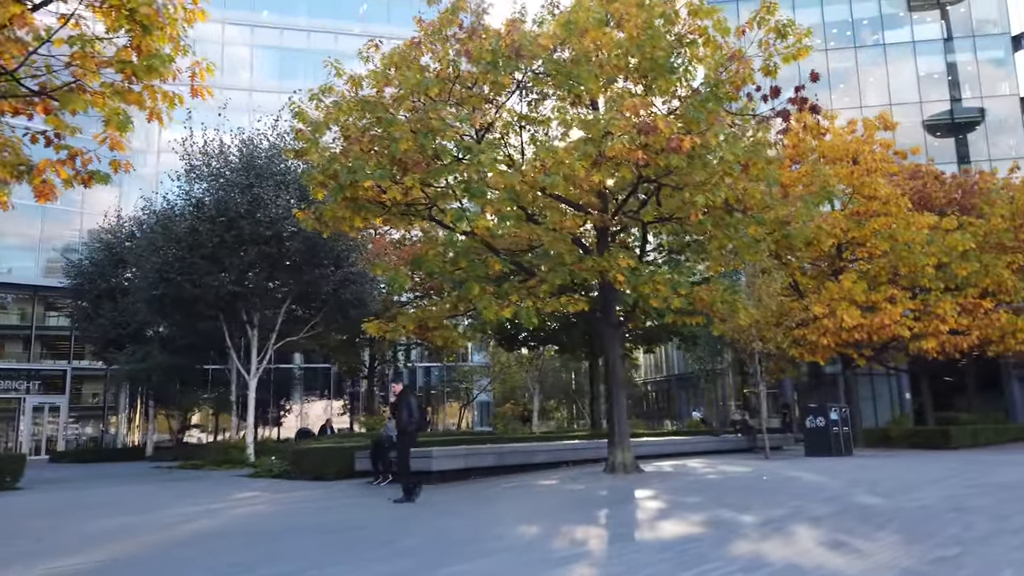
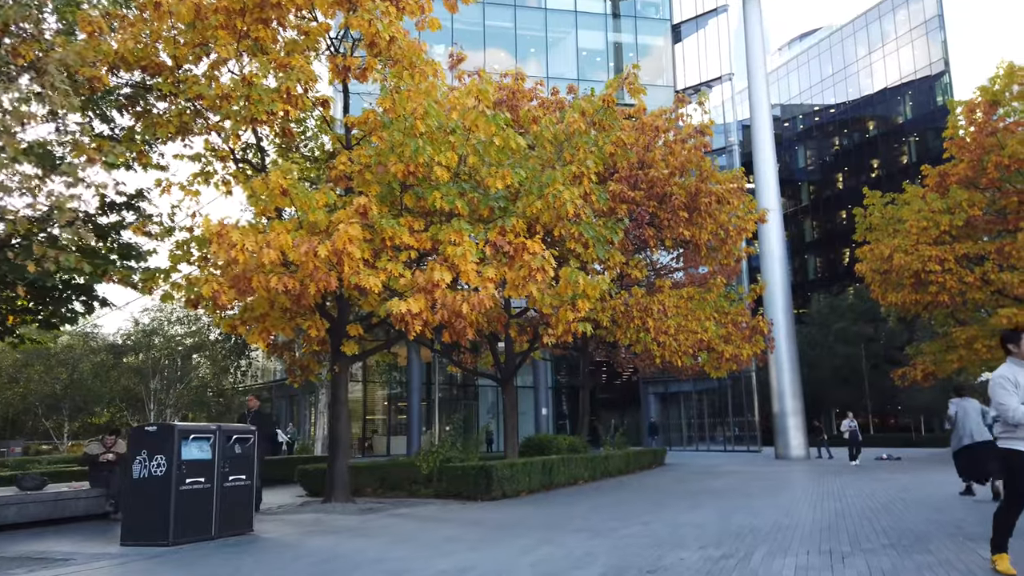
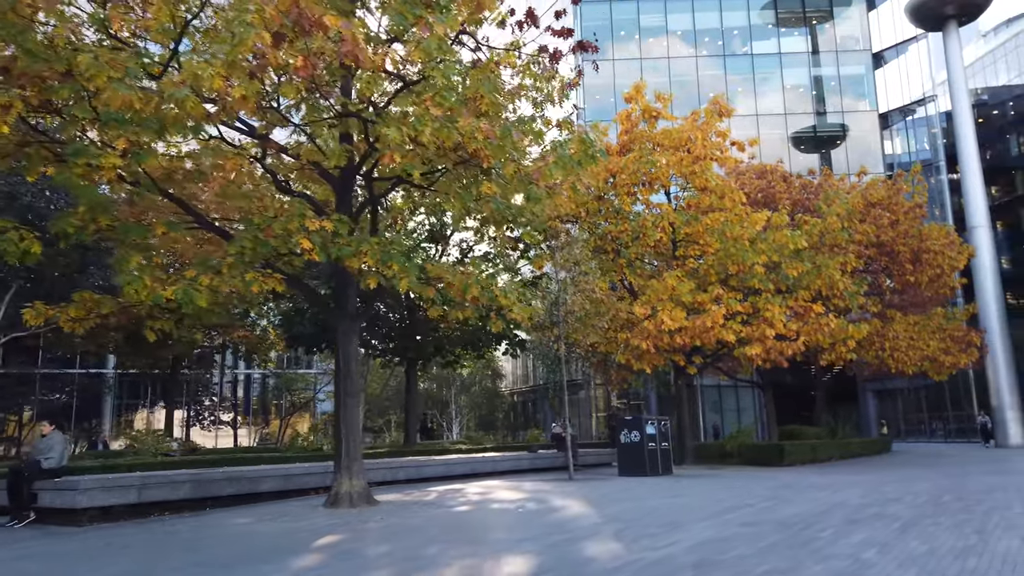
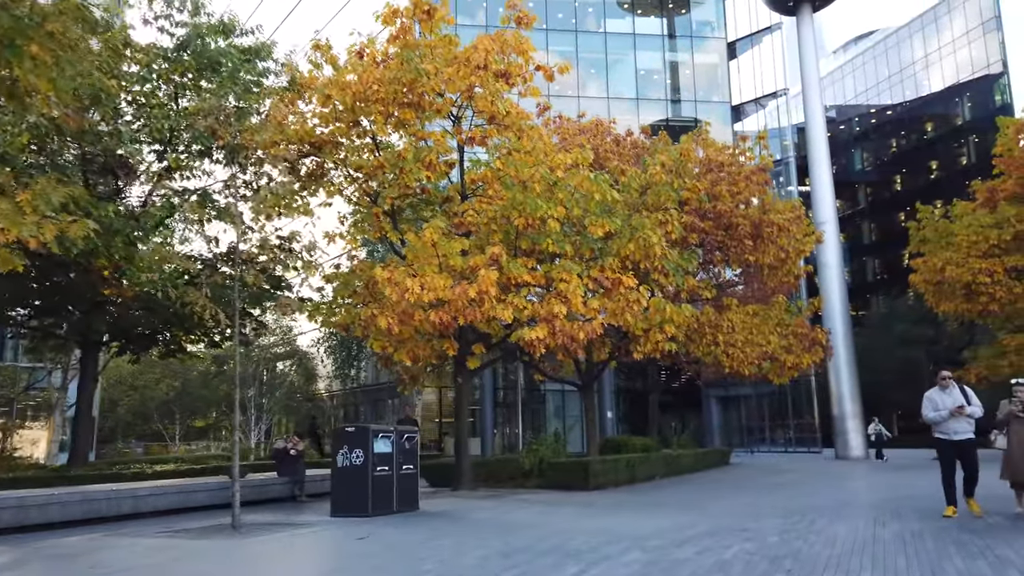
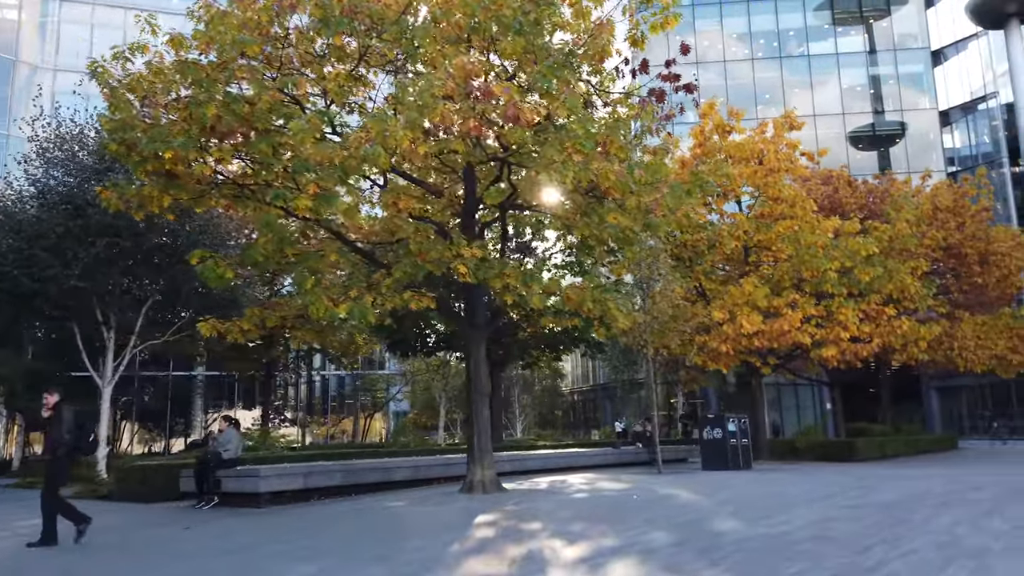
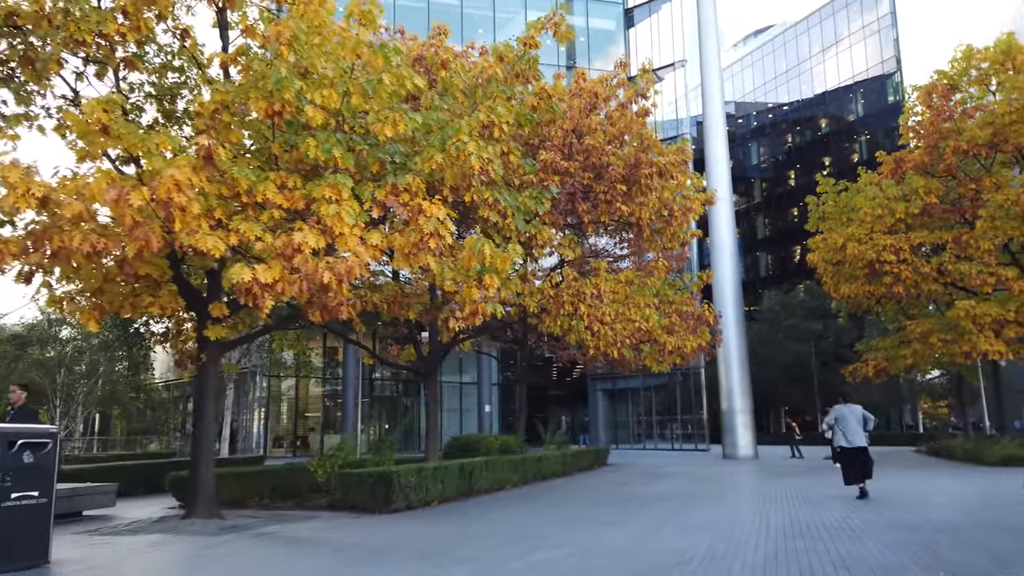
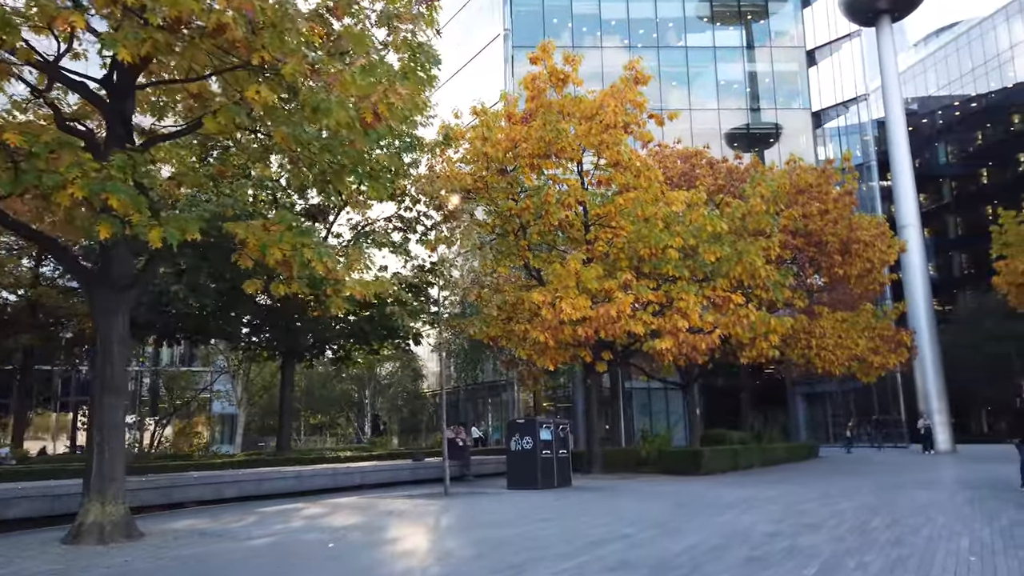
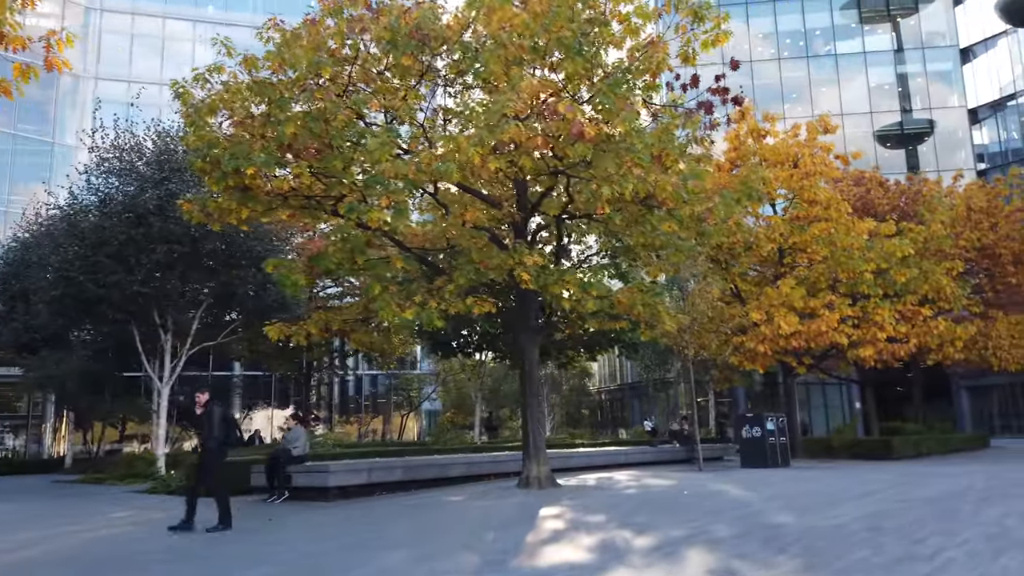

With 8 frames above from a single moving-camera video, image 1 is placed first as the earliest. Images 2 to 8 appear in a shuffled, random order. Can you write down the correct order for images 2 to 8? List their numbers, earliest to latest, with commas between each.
8, 5, 3, 7, 4, 2, 6
